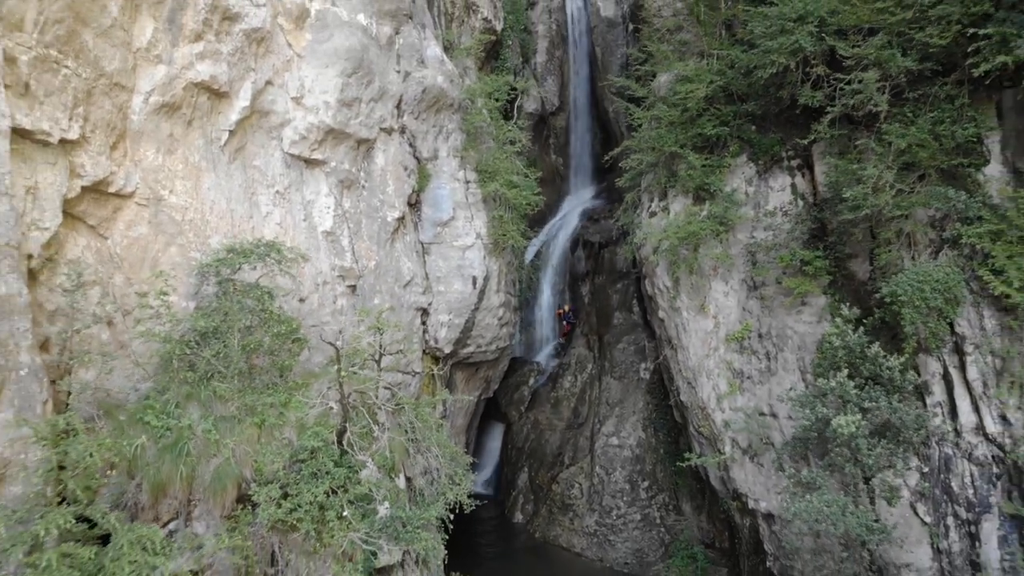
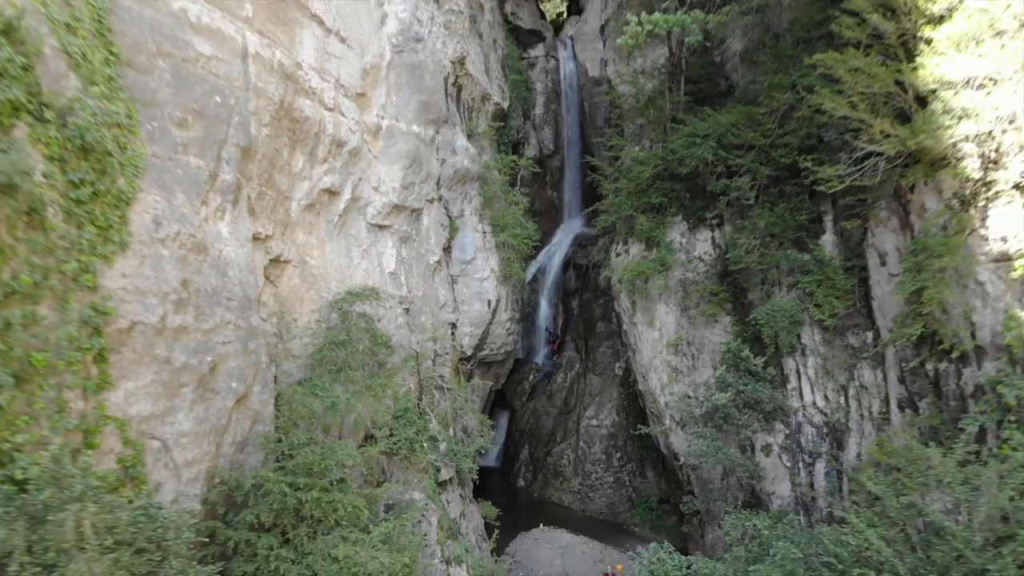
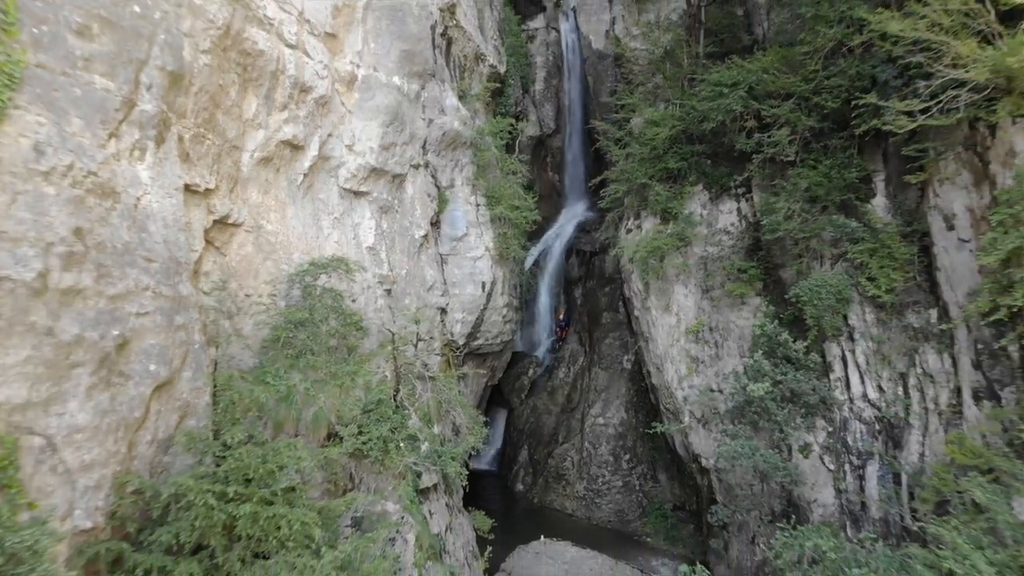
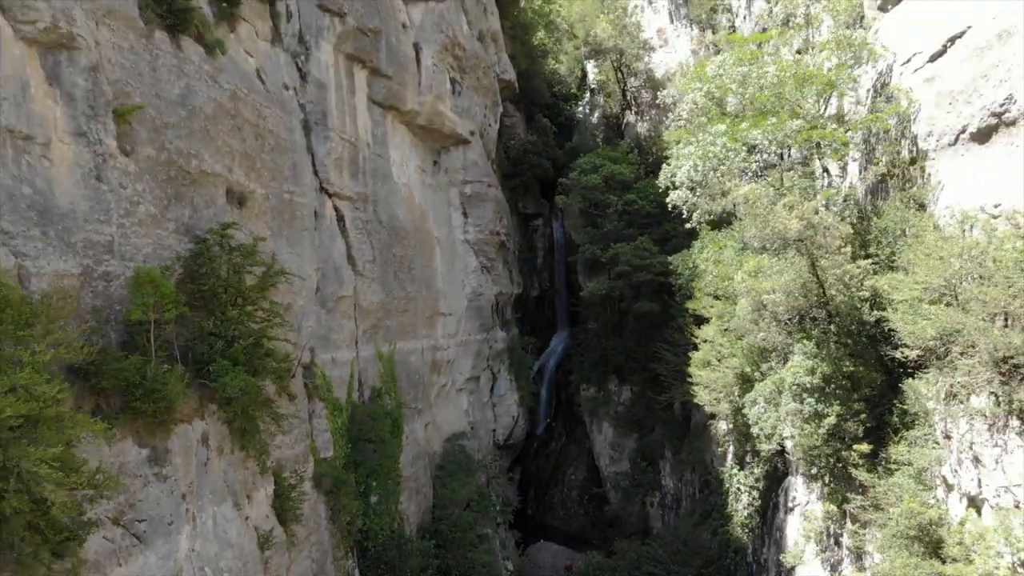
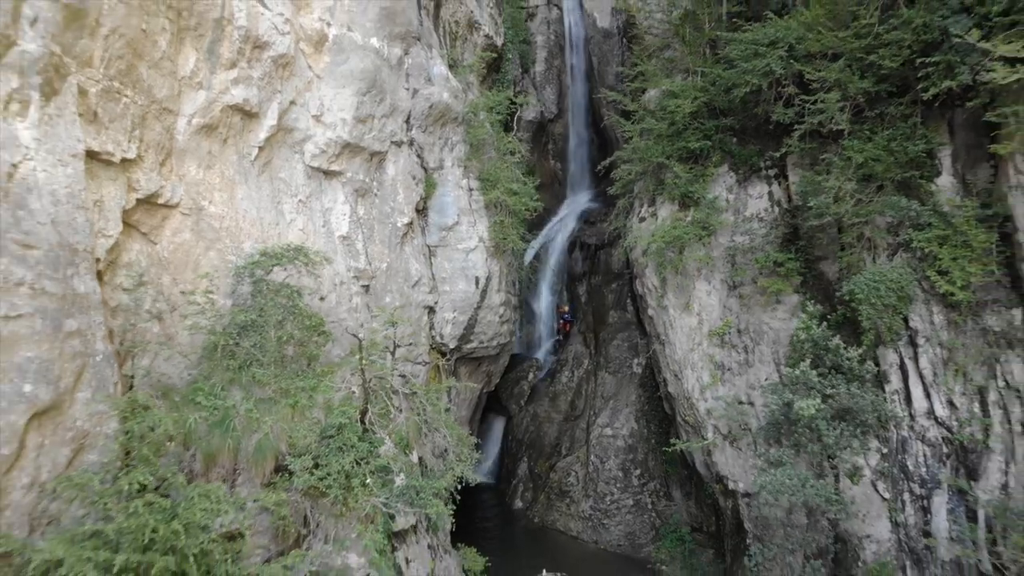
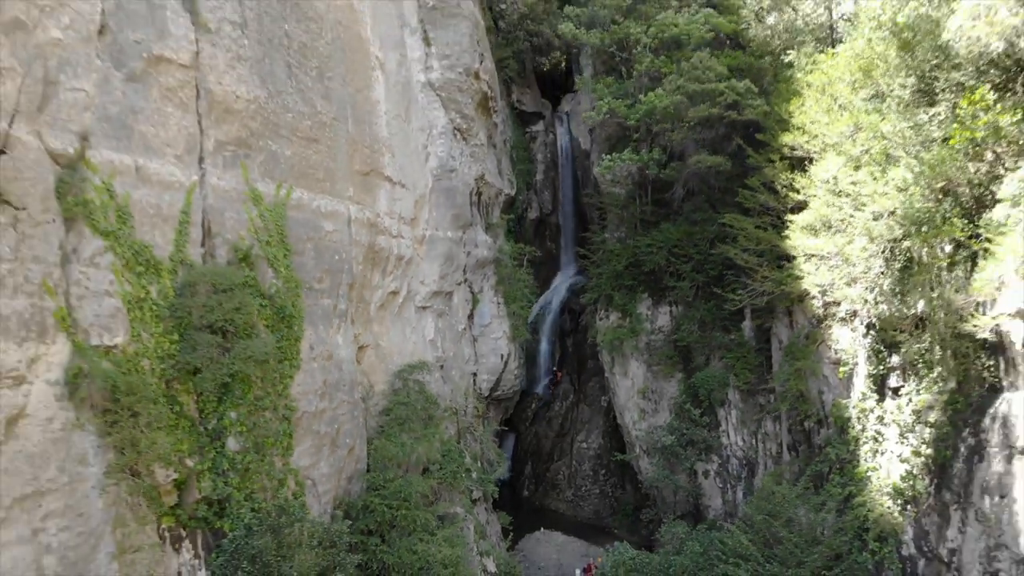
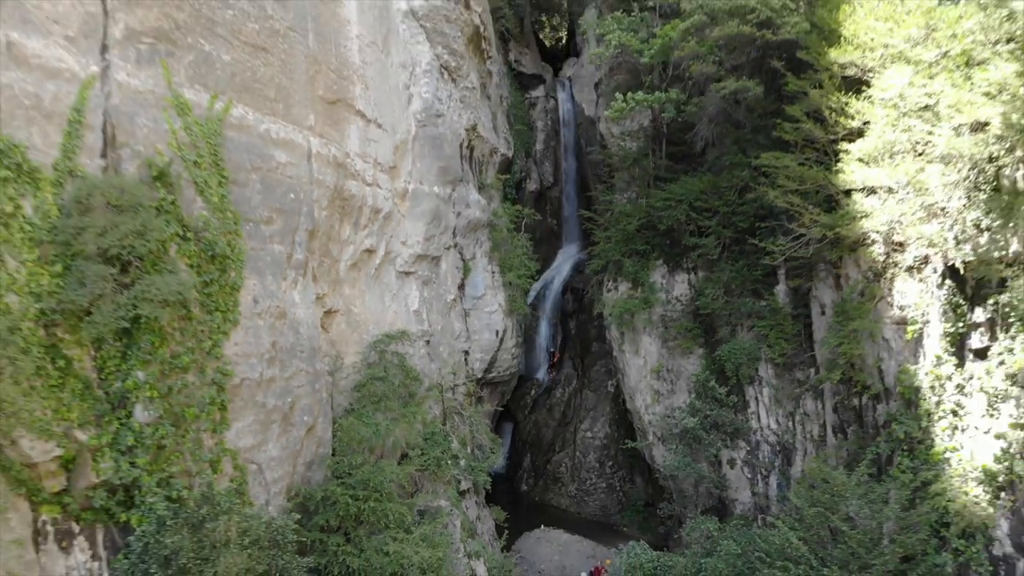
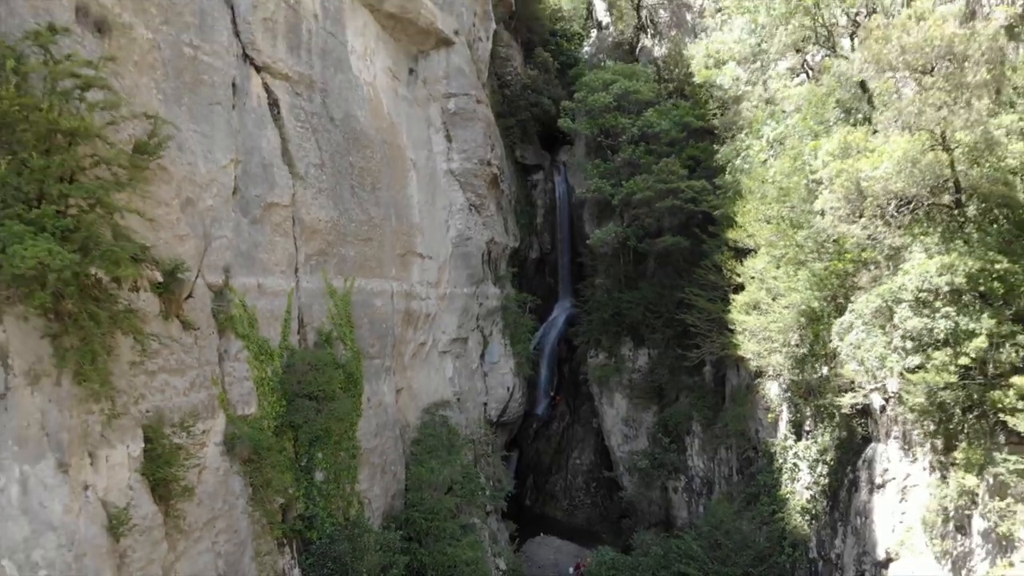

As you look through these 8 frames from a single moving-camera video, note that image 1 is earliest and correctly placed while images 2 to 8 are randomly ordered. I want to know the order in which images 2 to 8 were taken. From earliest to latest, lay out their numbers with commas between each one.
5, 3, 2, 7, 6, 8, 4
